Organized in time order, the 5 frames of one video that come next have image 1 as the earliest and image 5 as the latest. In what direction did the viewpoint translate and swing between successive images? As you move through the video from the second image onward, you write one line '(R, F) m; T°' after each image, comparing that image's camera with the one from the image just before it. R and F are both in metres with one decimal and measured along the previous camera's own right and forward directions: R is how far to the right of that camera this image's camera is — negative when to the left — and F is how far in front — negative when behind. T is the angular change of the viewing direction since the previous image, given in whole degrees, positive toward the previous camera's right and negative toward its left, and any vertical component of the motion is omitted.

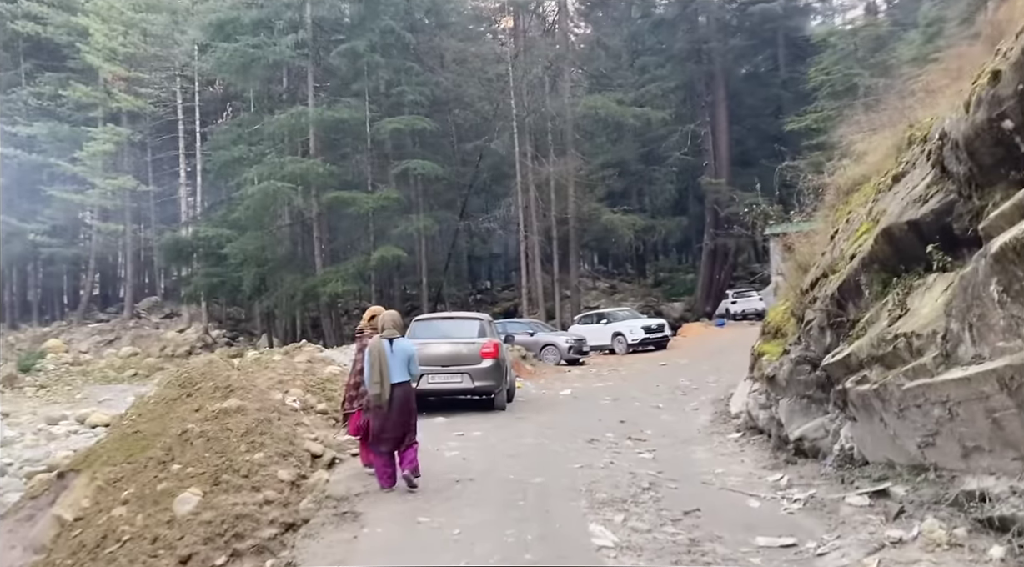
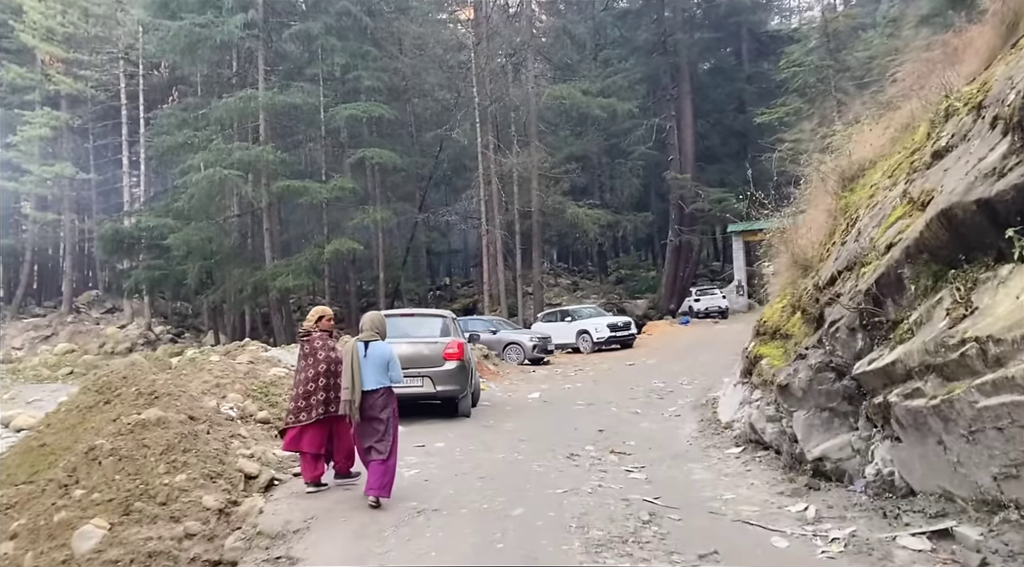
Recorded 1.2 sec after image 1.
(-0.1, +1.0) m; +3°
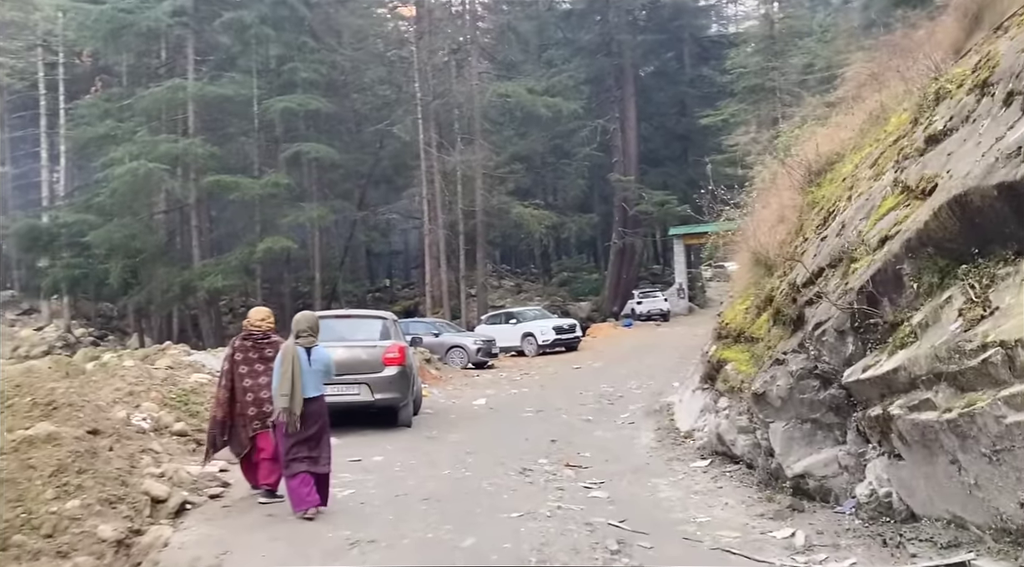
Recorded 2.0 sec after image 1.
(-0.1, +0.6) m; +5°
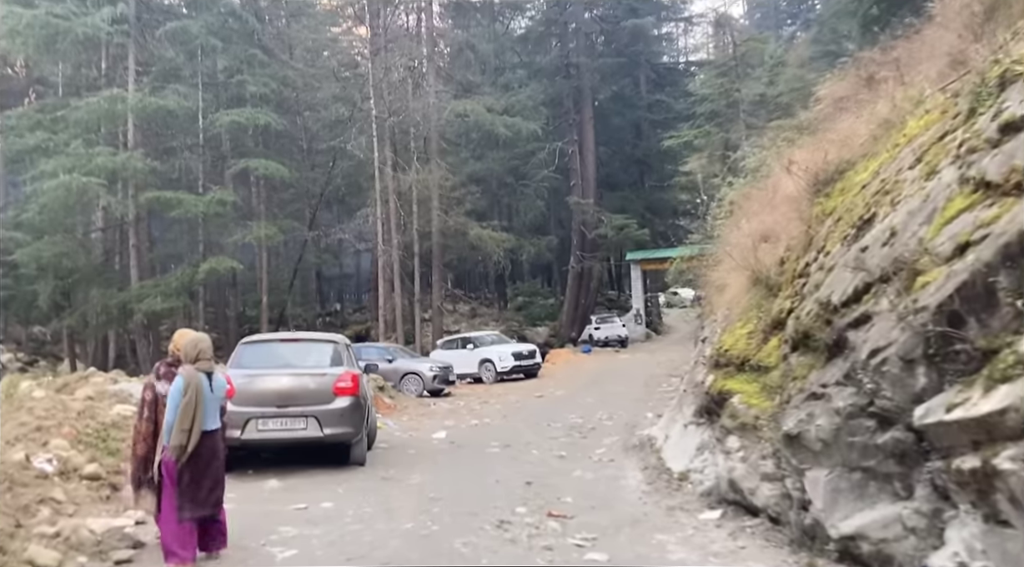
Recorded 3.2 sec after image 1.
(-0.2, +0.9) m; +4°
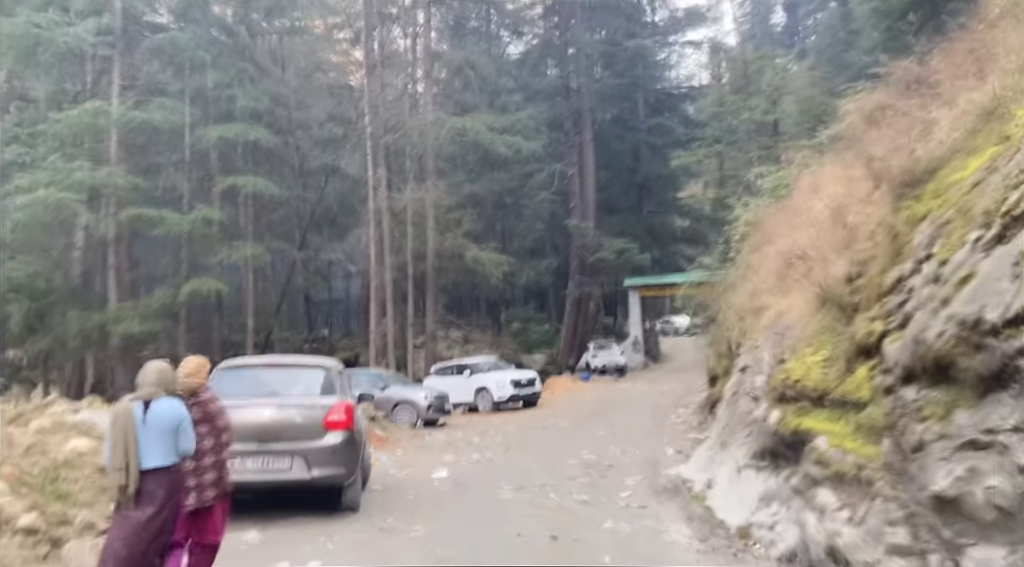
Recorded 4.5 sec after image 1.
(-0.3, +1.0) m; +1°
